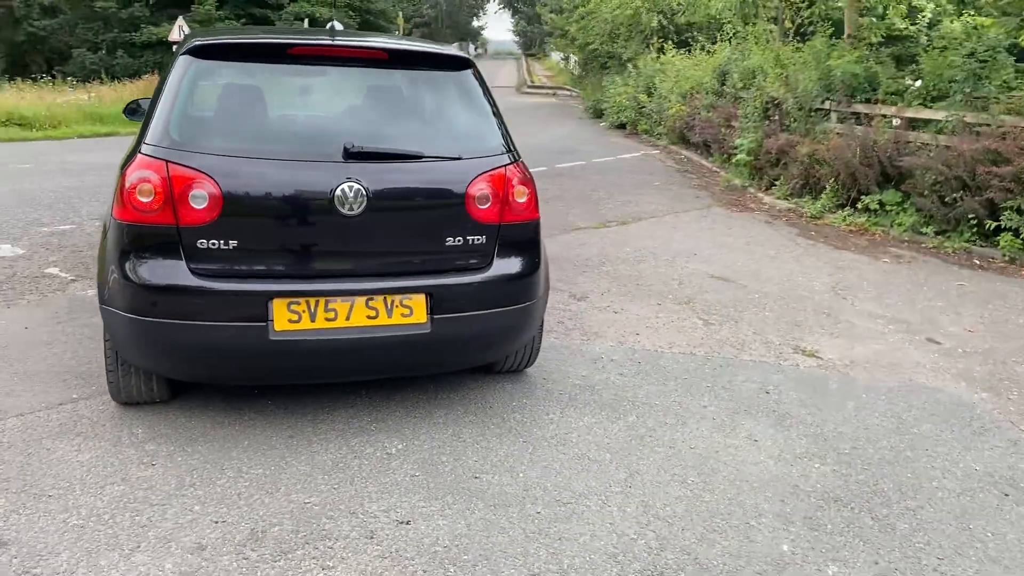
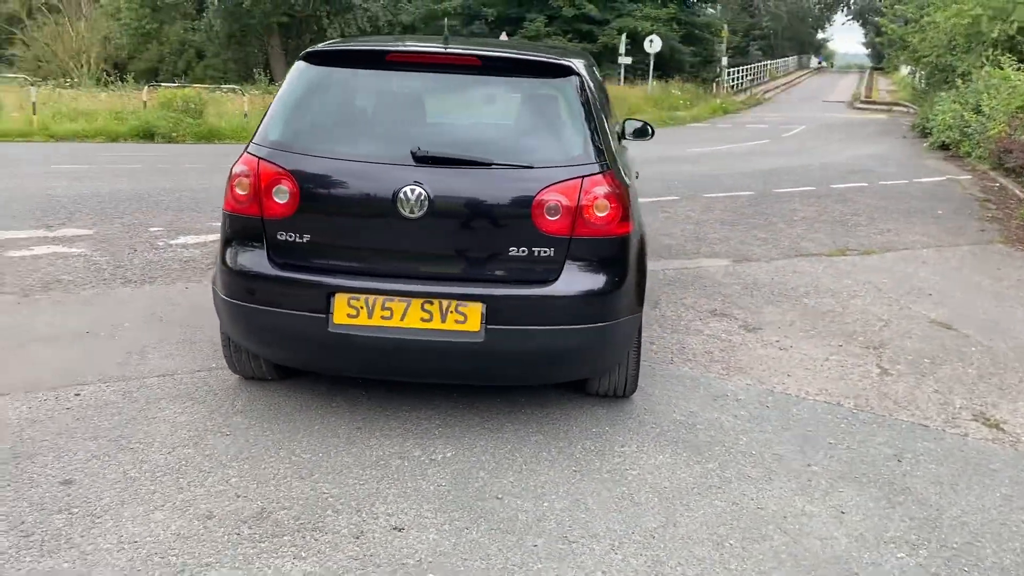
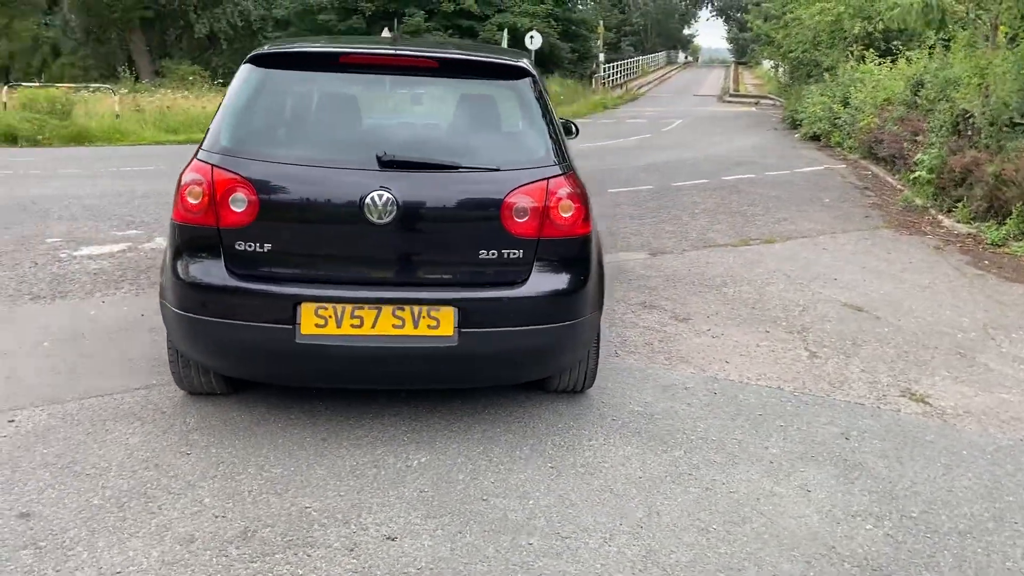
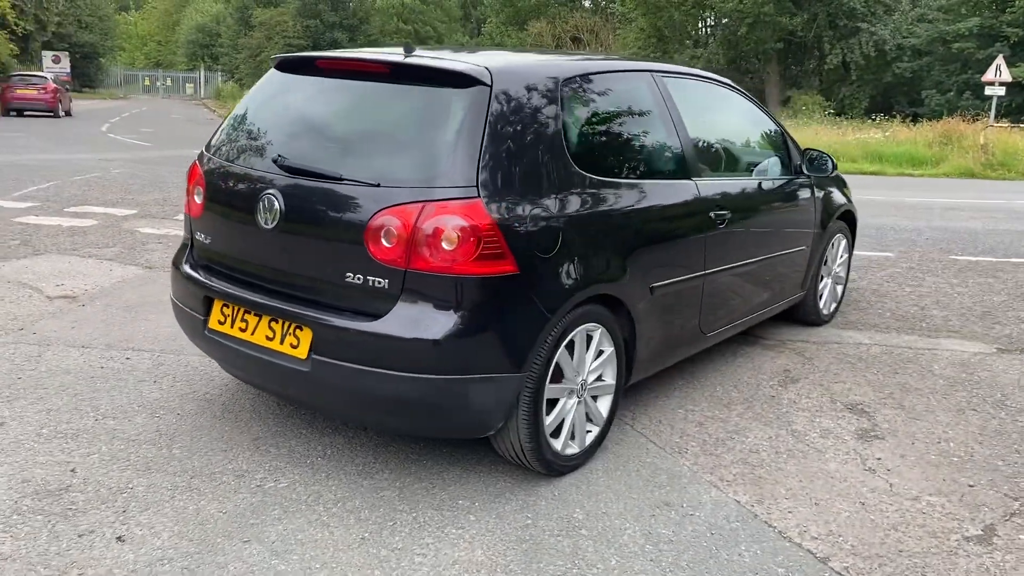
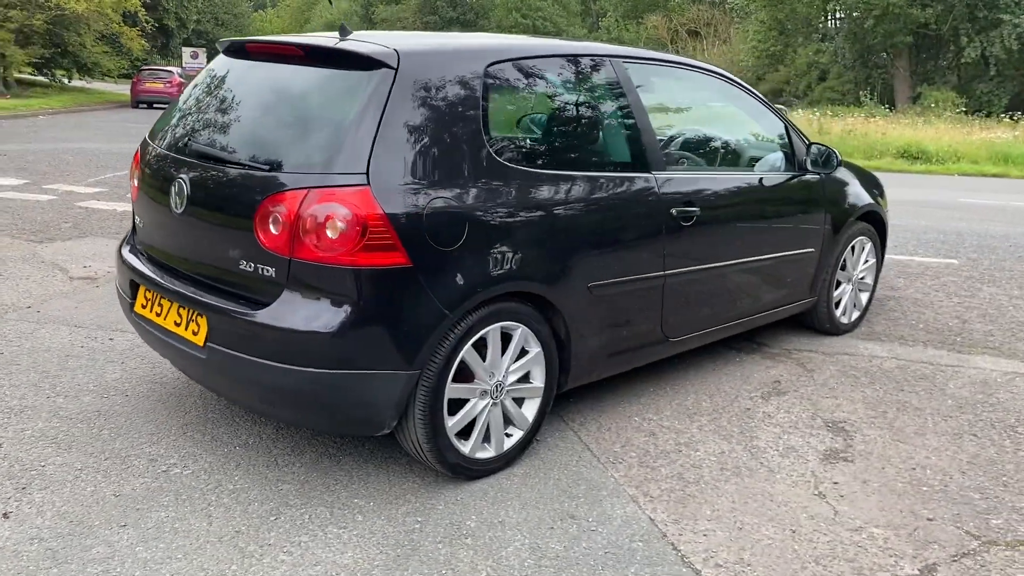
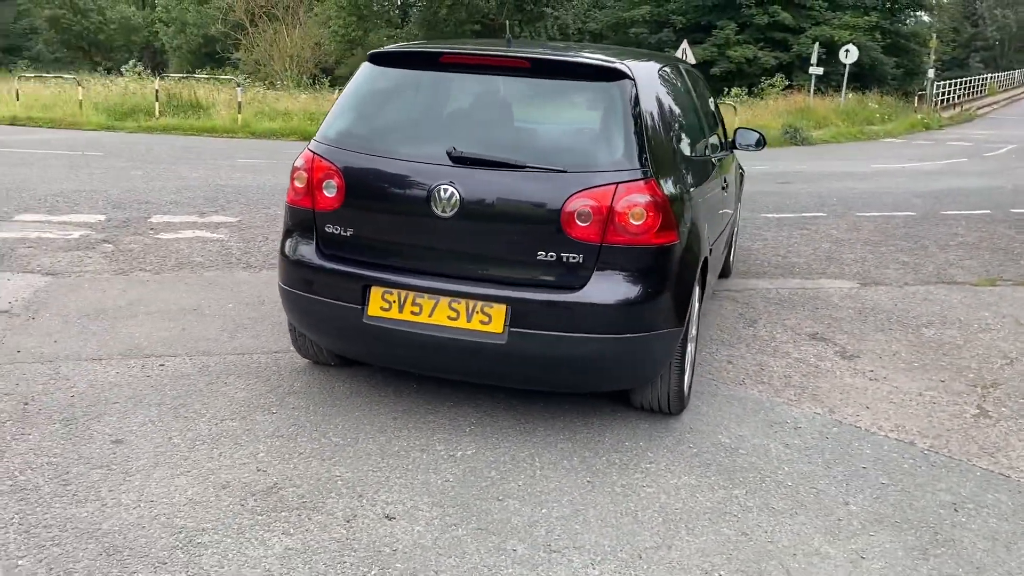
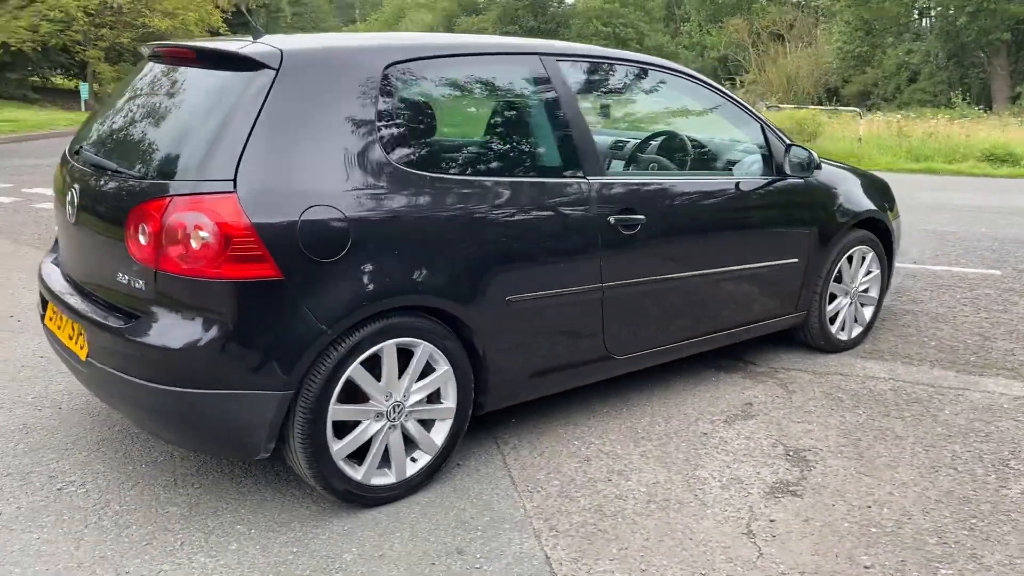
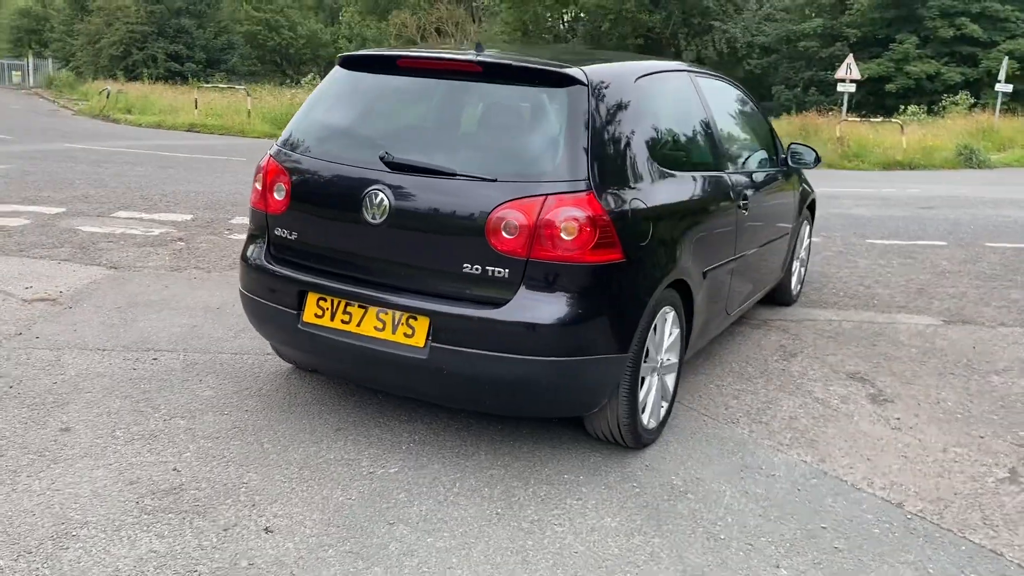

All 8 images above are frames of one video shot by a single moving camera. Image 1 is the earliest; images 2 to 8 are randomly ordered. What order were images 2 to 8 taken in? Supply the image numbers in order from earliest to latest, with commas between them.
3, 2, 6, 8, 4, 5, 7
